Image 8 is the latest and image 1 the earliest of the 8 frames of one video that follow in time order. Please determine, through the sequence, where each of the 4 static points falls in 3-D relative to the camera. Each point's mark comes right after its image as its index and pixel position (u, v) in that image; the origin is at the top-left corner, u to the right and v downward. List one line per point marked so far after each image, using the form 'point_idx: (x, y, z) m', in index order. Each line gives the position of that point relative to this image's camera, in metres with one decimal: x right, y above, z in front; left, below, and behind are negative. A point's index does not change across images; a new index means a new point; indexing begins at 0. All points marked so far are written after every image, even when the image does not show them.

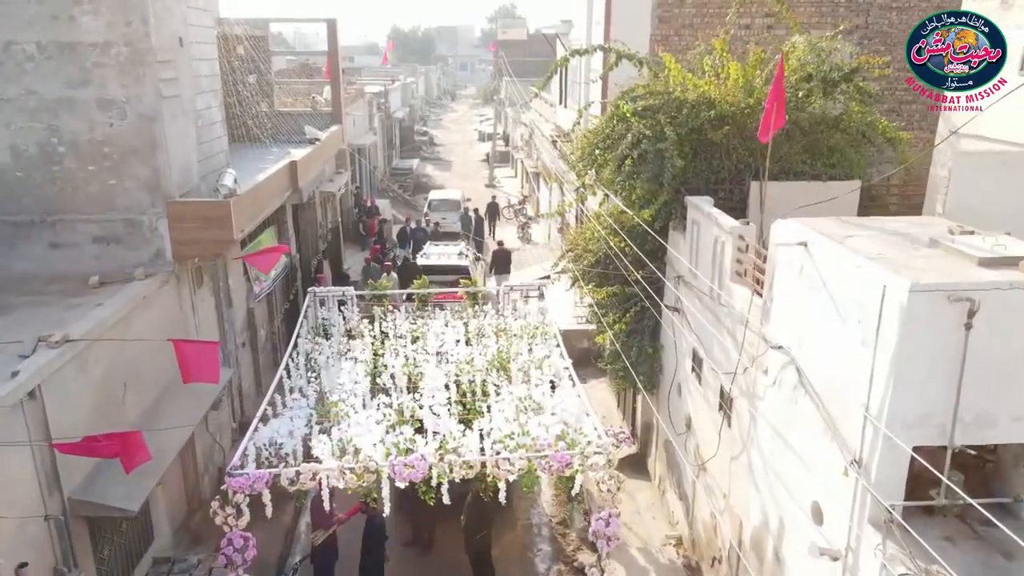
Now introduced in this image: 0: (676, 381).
0: (+2.0, -1.1, +8.5) m
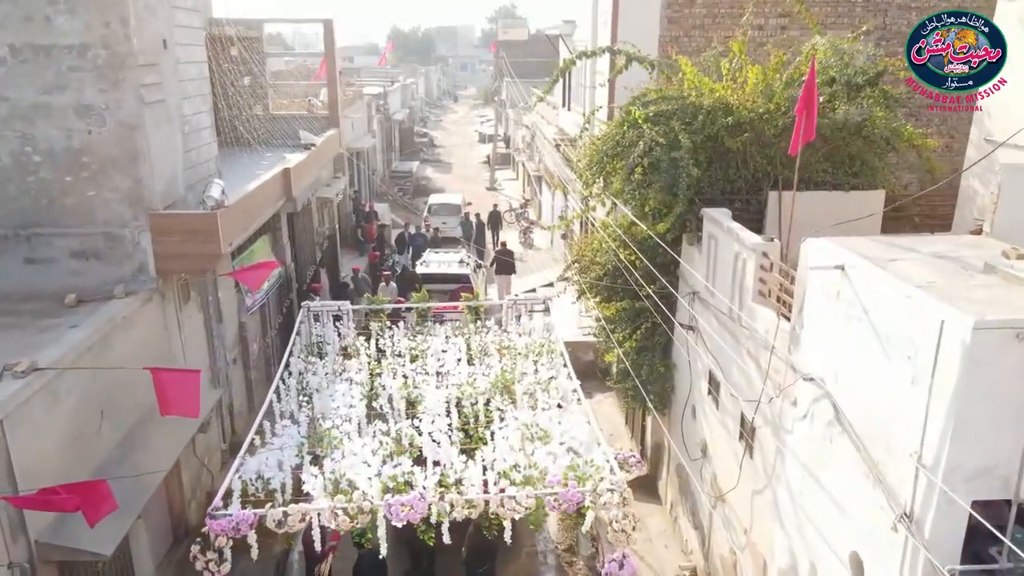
0: (+2.0, -1.3, +8.0) m
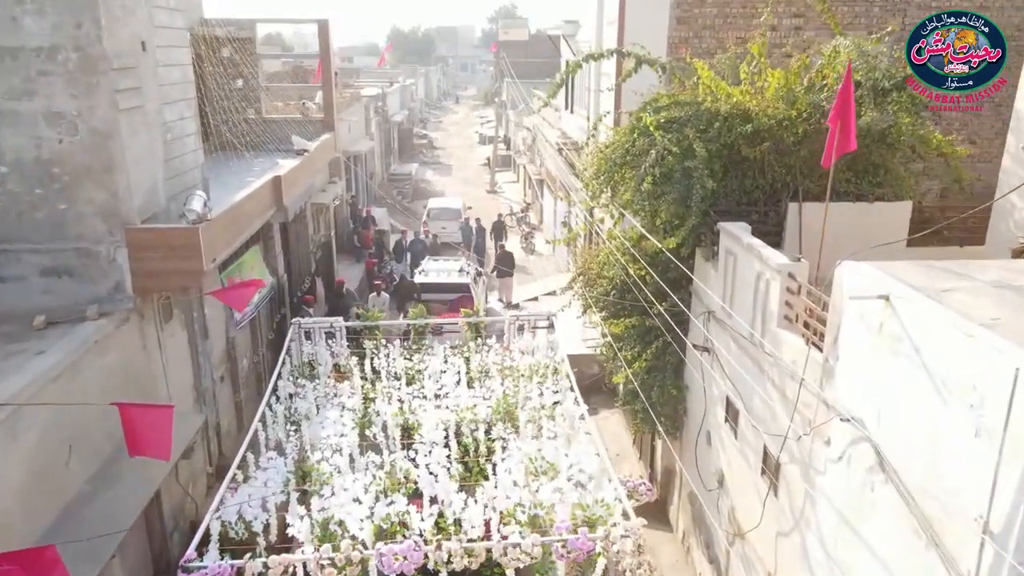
0: (+2.0, -1.5, +7.5) m
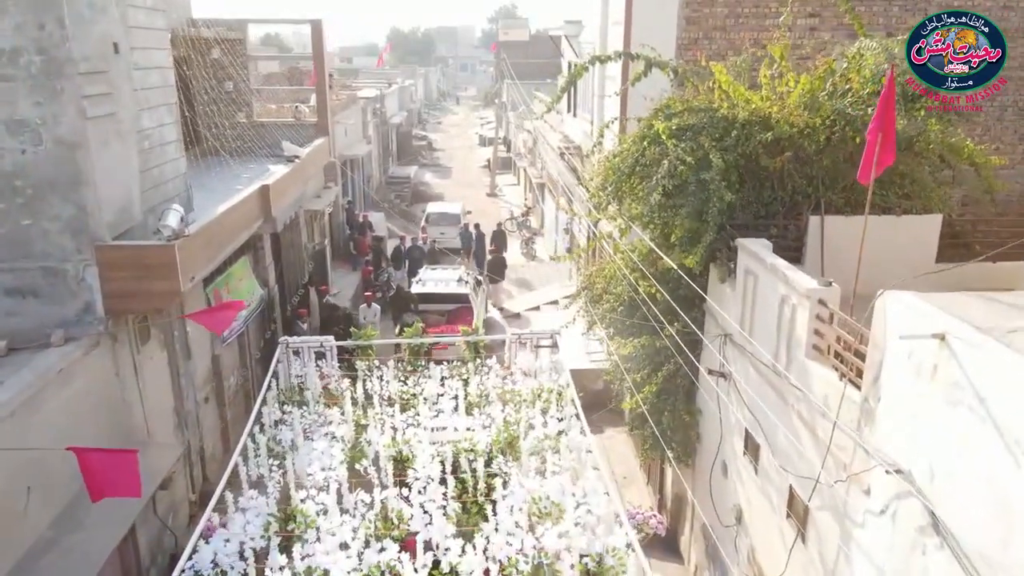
0: (+2.1, -1.7, +7.0) m
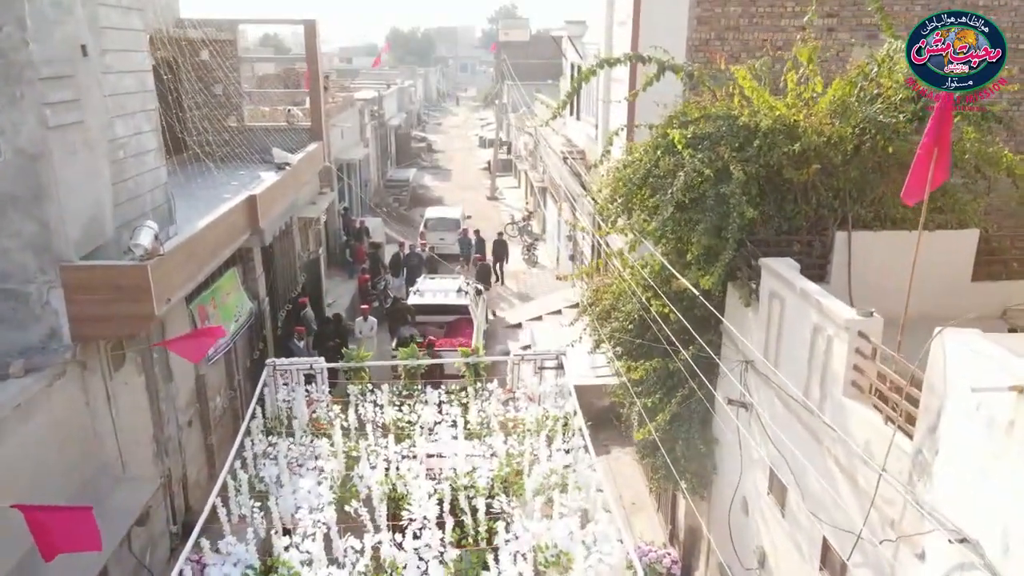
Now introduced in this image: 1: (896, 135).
0: (+2.1, -1.9, +6.5) m
1: (+3.3, +1.3, +6.2) m
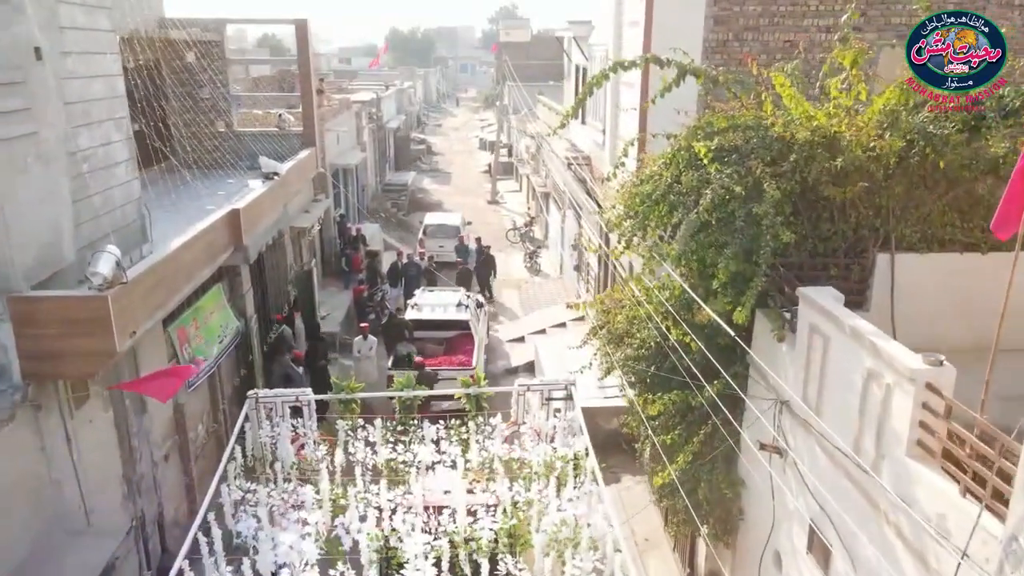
0: (+2.1, -2.1, +5.8) m
1: (+3.4, +1.1, +5.5) m
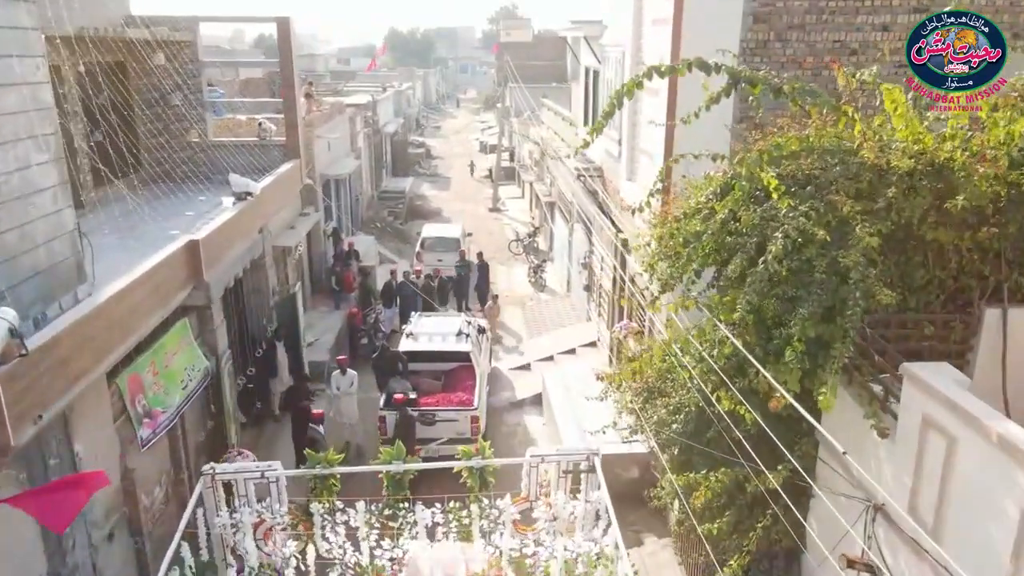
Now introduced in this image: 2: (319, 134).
0: (+2.2, -2.6, +4.6) m
1: (+3.5, +0.7, +4.3) m
2: (-4.3, +3.4, +15.7) m
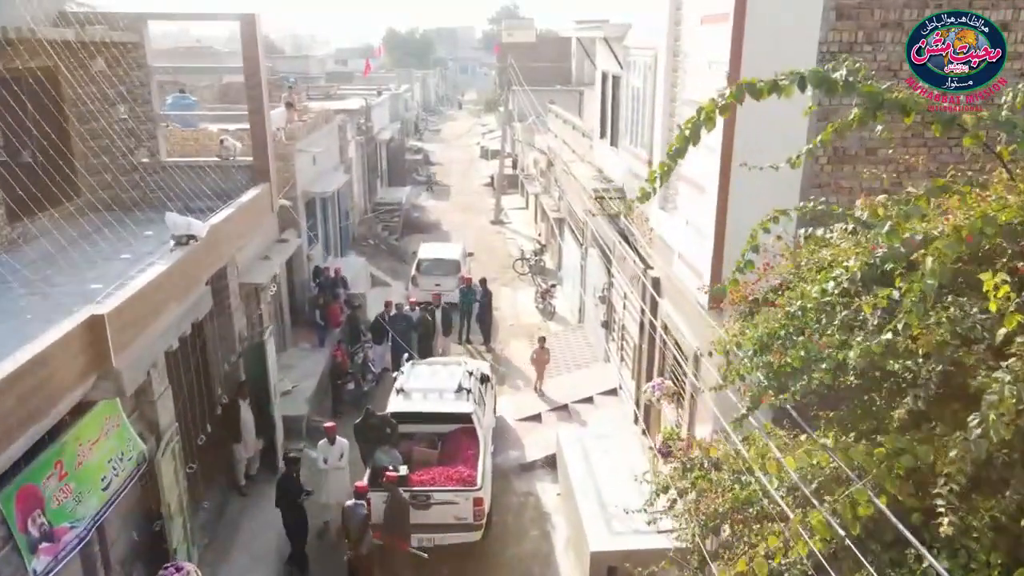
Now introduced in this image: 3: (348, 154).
0: (+2.3, -3.2, +2.8) m
1: (+3.6, 0.0, +2.5) m
2: (-4.1, +2.7, +13.9) m
3: (-4.3, +3.5, +18.7) m
